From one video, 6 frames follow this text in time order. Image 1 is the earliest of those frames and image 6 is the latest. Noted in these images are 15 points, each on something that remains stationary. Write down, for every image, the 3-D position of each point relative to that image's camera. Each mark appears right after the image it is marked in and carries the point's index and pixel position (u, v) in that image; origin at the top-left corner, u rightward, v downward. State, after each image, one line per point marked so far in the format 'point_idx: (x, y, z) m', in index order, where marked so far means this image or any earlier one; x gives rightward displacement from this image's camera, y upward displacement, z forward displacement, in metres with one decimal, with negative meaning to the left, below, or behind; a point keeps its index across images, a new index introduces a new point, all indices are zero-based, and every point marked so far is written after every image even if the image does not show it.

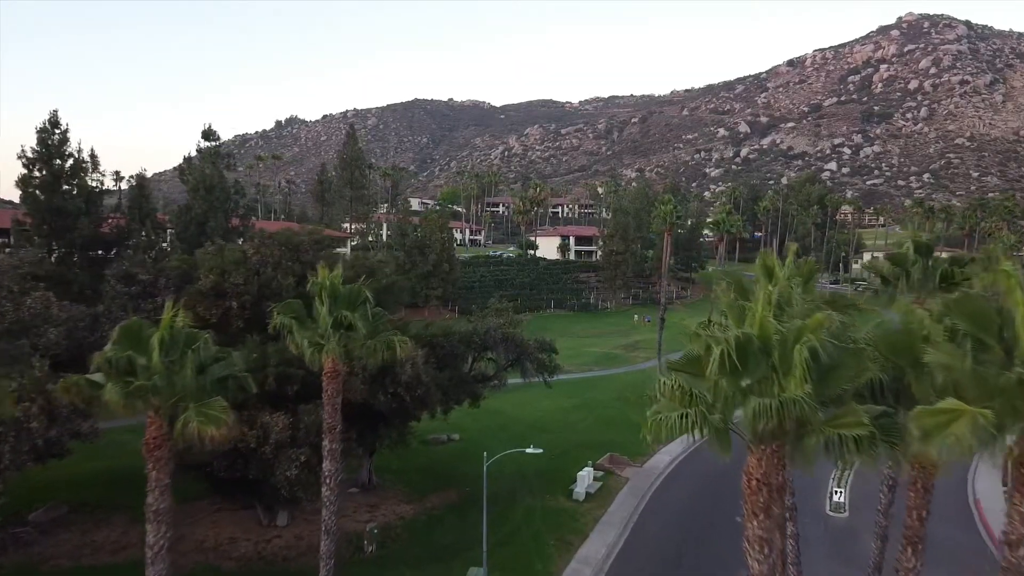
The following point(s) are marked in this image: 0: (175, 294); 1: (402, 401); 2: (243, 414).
0: (-9.6, -0.2, +19.1) m
1: (-2.9, -3.0, +17.4) m
2: (-6.6, -3.1, +16.3) m
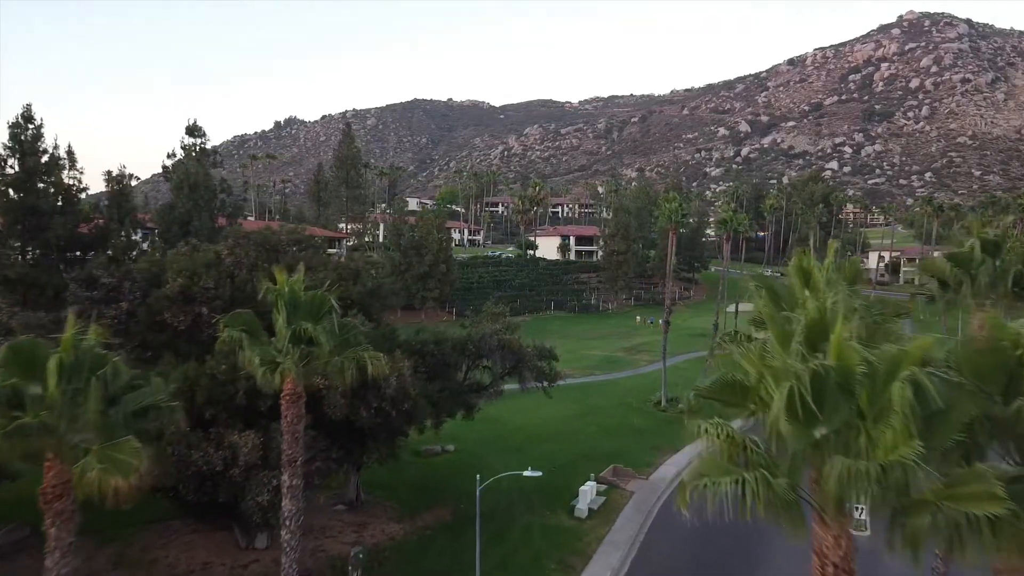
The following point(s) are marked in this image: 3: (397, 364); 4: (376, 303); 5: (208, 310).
0: (-9.7, -0.3, +17.5) m
1: (-3.0, -3.1, +15.9) m
2: (-6.7, -3.2, +14.8) m
3: (-2.7, -1.8, +15.8) m
4: (-3.9, -0.4, +18.9) m
5: (-7.6, -0.5, +16.8) m
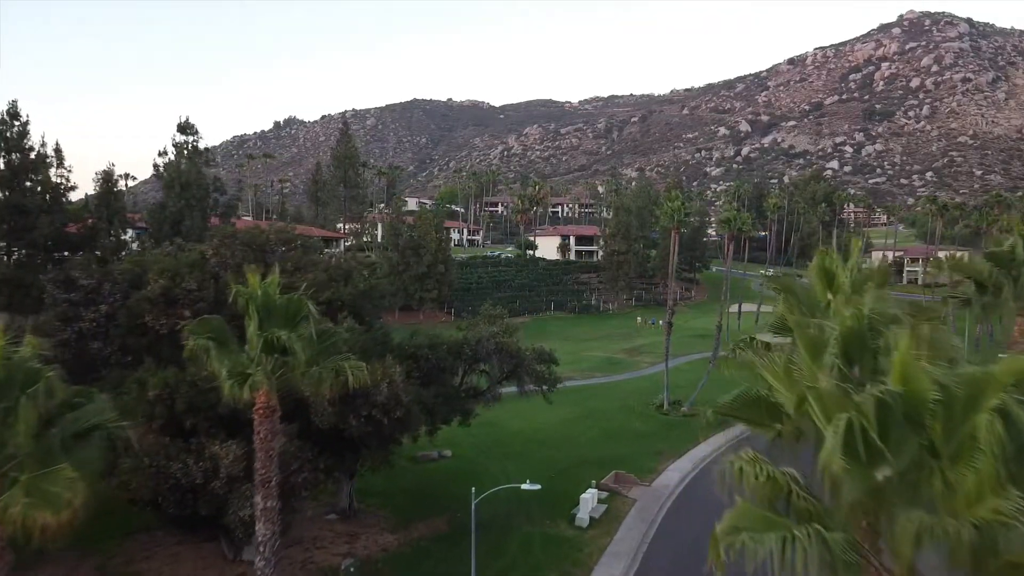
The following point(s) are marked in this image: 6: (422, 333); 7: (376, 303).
0: (-9.8, -0.3, +16.7) m
1: (-3.0, -3.1, +15.1) m
2: (-6.7, -3.2, +14.0) m
3: (-2.8, -1.8, +15.0) m
4: (-3.9, -0.5, +18.1) m
5: (-7.7, -0.6, +16.0) m
6: (-2.7, -1.4, +20.0) m
7: (-3.7, -0.4, +18.4) m
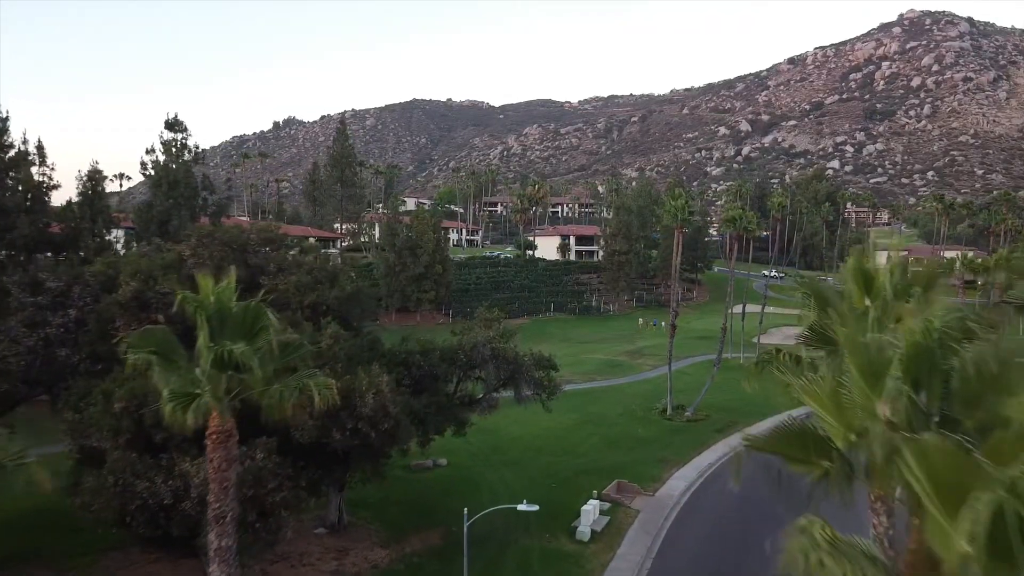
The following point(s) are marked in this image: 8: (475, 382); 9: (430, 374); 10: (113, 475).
0: (-9.9, -0.4, +15.7) m
1: (-3.1, -3.2, +14.0) m
2: (-6.8, -3.3, +12.9) m
3: (-2.8, -1.9, +13.9) m
4: (-4.0, -0.5, +17.0) m
5: (-7.8, -0.6, +14.9) m
6: (-2.8, -1.4, +19.0) m
7: (-3.8, -0.5, +17.4) m
8: (-1.1, -2.7, +19.2) m
9: (-2.2, -2.2, +17.6) m
10: (-7.5, -3.5, +12.5) m
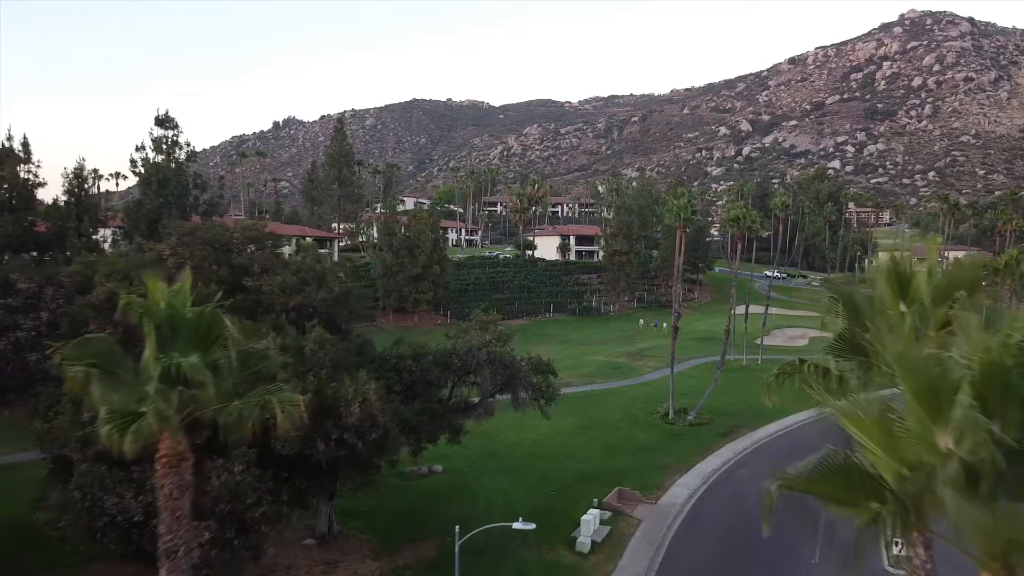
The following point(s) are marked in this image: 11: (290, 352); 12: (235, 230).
0: (-10.0, -0.4, +14.9) m
1: (-3.2, -3.2, +13.2) m
2: (-6.9, -3.3, +12.1) m
3: (-2.9, -1.9, +13.1) m
4: (-4.1, -0.6, +16.2) m
5: (-7.9, -0.7, +14.1) m
6: (-2.9, -1.5, +18.1) m
7: (-3.9, -0.5, +16.5) m
8: (-1.2, -2.7, +18.4) m
9: (-2.3, -2.3, +16.8) m
10: (-7.5, -3.5, +11.7) m
11: (-4.3, -1.3, +13.0) m
12: (-6.9, +1.5, +16.7) m
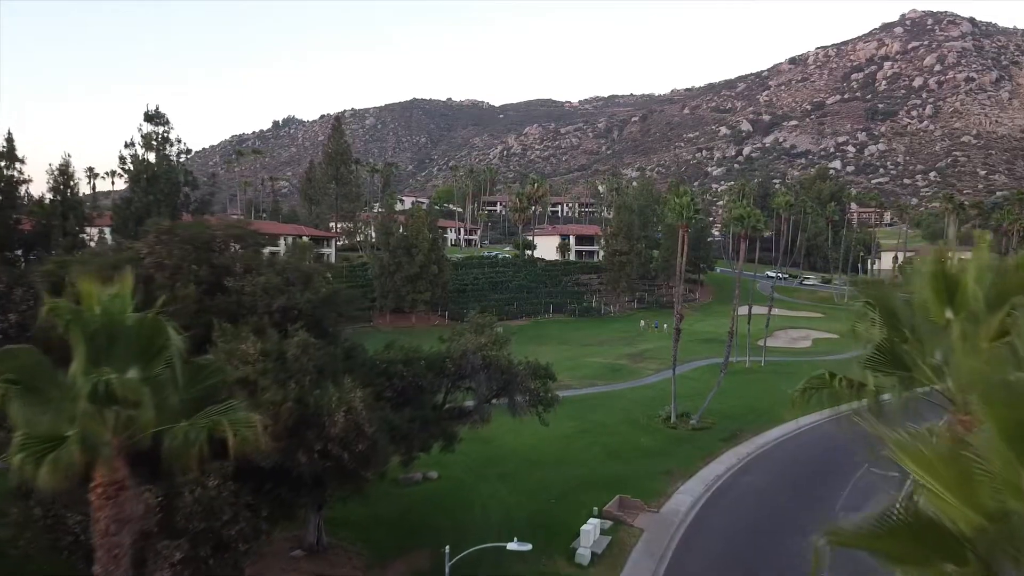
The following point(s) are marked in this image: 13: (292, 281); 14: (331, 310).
0: (-10.0, -0.5, +14.0) m
1: (-3.3, -3.2, +12.4) m
2: (-7.0, -3.3, +11.3) m
3: (-3.0, -2.0, +12.3) m
4: (-4.2, -0.6, +15.4) m
5: (-7.9, -0.7, +13.3) m
6: (-3.0, -1.5, +17.3) m
7: (-4.0, -0.5, +15.7) m
8: (-1.3, -2.8, +17.6) m
9: (-2.3, -2.3, +16.0) m
10: (-7.6, -3.5, +10.9) m
11: (-4.4, -1.3, +12.2) m
12: (-7.0, +1.4, +15.9) m
13: (-5.0, +0.1, +15.2) m
14: (-4.1, -0.5, +15.4) m
